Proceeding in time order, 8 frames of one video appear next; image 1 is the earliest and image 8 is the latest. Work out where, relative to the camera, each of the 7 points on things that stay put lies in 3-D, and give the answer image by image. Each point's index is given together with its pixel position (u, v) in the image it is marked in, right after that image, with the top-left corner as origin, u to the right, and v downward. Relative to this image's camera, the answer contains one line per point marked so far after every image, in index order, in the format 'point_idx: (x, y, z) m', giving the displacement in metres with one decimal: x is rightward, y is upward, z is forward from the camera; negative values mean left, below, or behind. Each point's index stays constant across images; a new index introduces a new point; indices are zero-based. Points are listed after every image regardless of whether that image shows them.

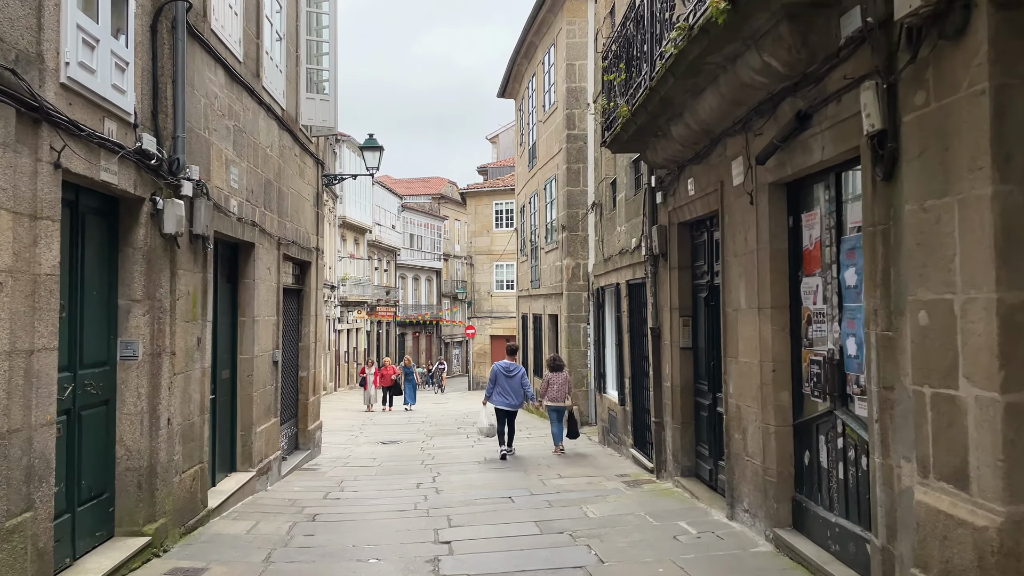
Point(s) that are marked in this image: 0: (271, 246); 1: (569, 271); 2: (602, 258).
0: (-2.7, +0.5, +9.2) m
1: (+1.0, +0.3, +14.5) m
2: (+1.3, +0.4, +11.4) m
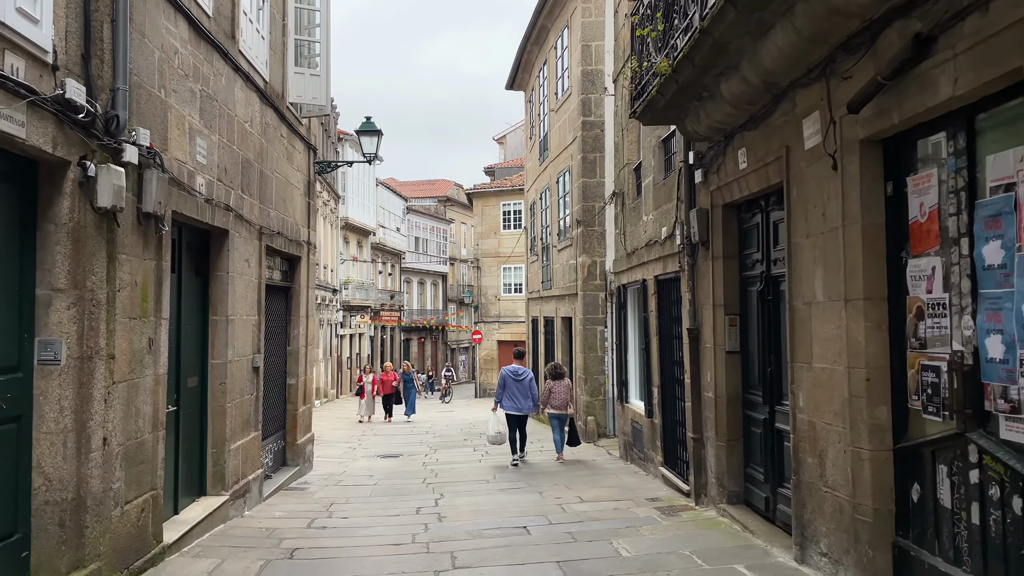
0: (-2.6, +0.5, +8.1) m
1: (+1.2, +0.3, +13.3) m
2: (+1.4, +0.4, +10.3) m
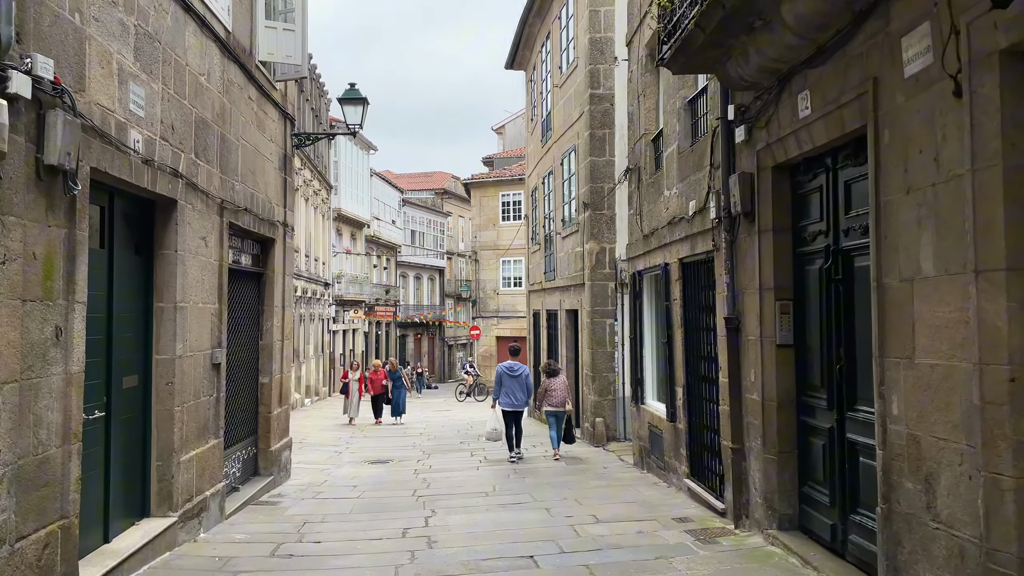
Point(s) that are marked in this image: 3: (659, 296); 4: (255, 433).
0: (-2.6, +0.7, +6.9) m
1: (+1.2, +0.5, +12.2) m
2: (+1.5, +0.6, +9.1) m
3: (+1.7, -0.1, +8.9) m
4: (-2.8, -1.6, +8.8) m
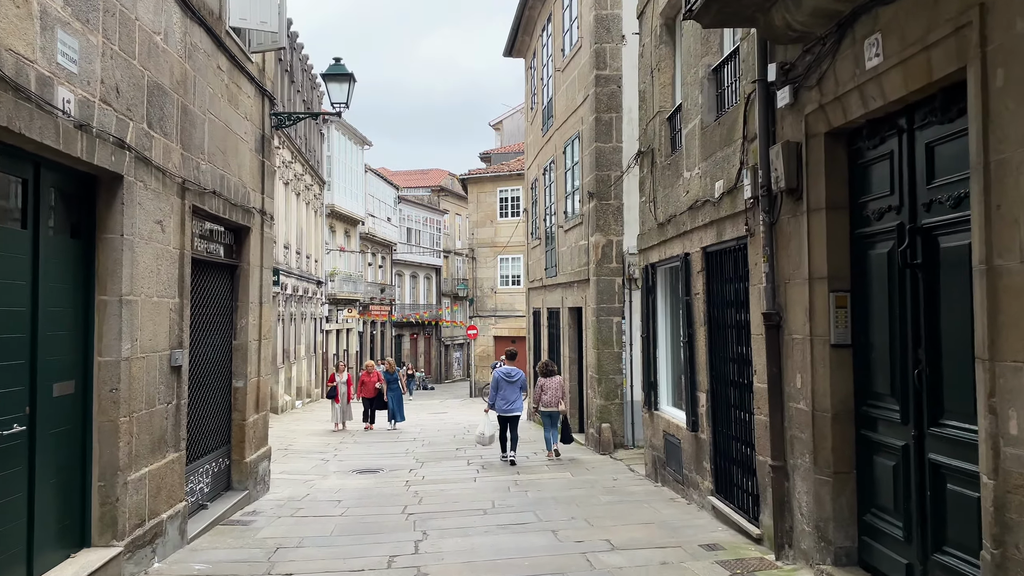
0: (-2.6, +0.7, +6.0) m
1: (+1.2, +0.5, +11.3) m
2: (+1.5, +0.7, +8.2) m
3: (+1.7, 0.0, +8.0) m
4: (-2.8, -1.5, +8.0) m
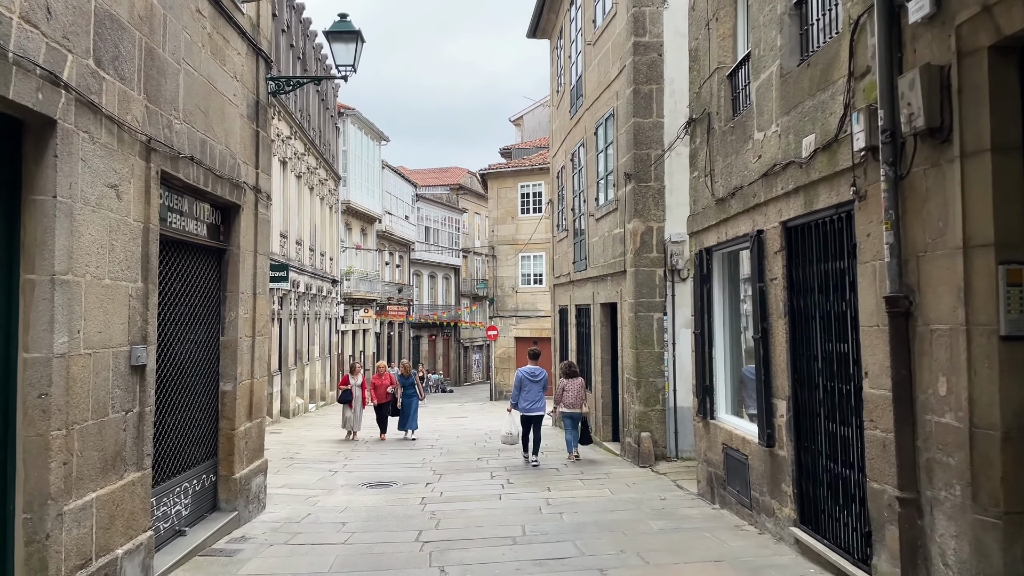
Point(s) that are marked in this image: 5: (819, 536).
0: (-2.3, +0.9, +4.9) m
1: (+1.6, +0.6, +10.1) m
2: (+1.8, +0.8, +7.0) m
3: (+2.0, +0.1, +6.8) m
4: (-2.5, -1.4, +6.8) m
5: (+2.0, -1.6, +5.1) m
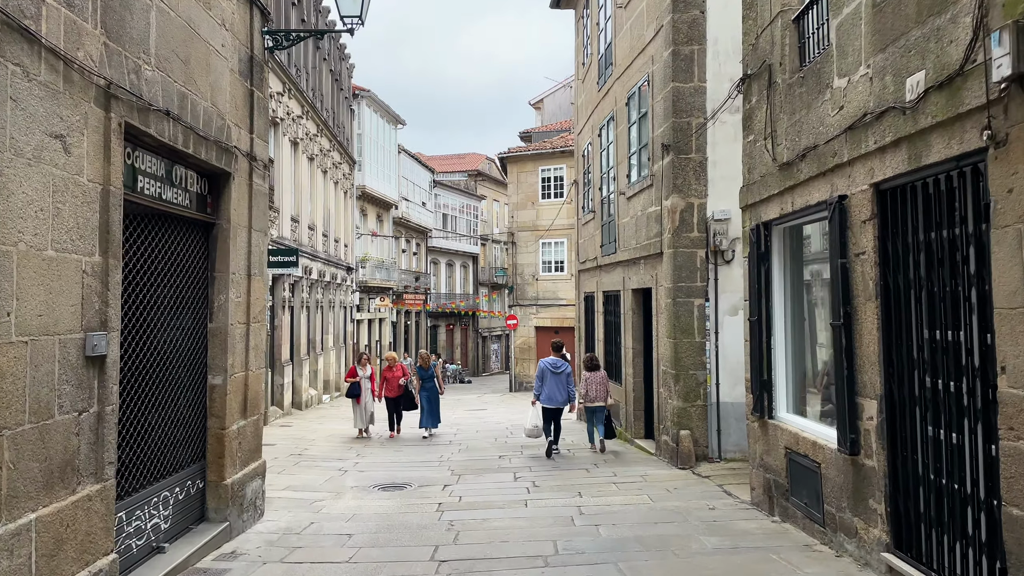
0: (-2.2, +1.0, +4.0) m
1: (+1.9, +0.8, +9.1) m
2: (+2.0, +0.9, +6.1) m
3: (+2.2, +0.2, +5.8) m
4: (-2.3, -1.3, +6.0) m
5: (+2.1, -1.4, +4.2) m
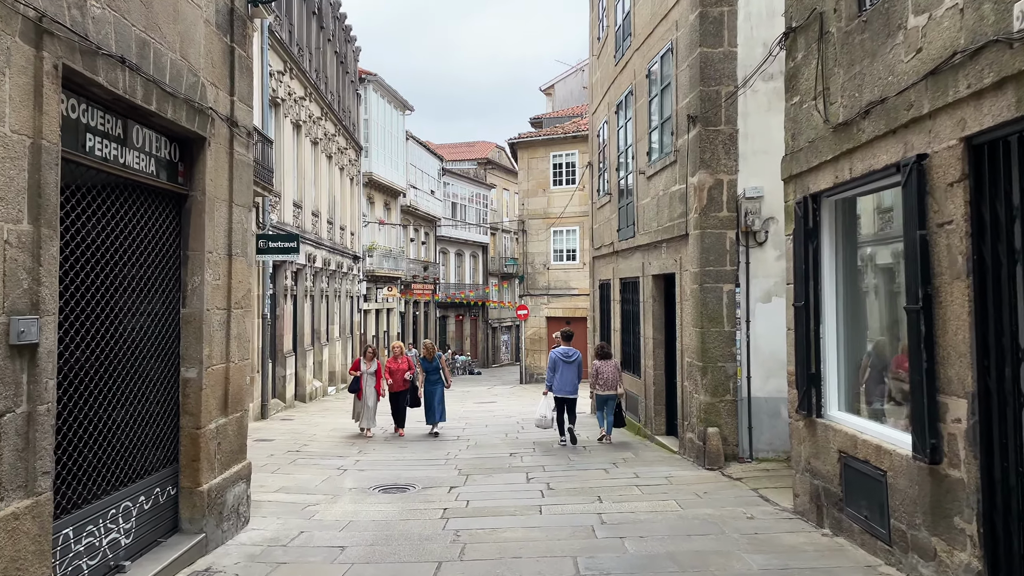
0: (-2.1, +1.1, +3.3) m
1: (+2.0, +1.0, +8.3) m
2: (+2.1, +1.0, +5.3) m
3: (+2.3, +0.4, +5.0) m
4: (-2.2, -1.1, +5.3) m
5: (+2.2, -1.3, +3.4) m
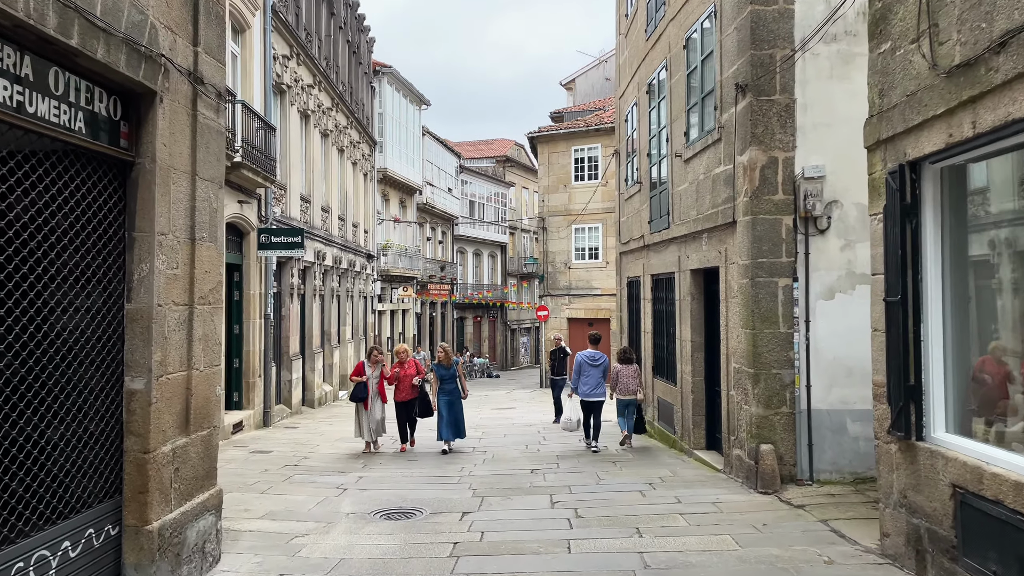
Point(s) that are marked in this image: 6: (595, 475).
0: (-2.0, +1.2, +2.3) m
1: (+2.2, +1.0, +7.2) m
2: (+2.2, +1.1, +4.2) m
3: (+2.4, +0.4, +3.9) m
4: (-2.1, -1.1, +4.3) m
5: (+2.3, -1.3, +2.3) m
6: (+0.9, -1.9, +8.2) m
